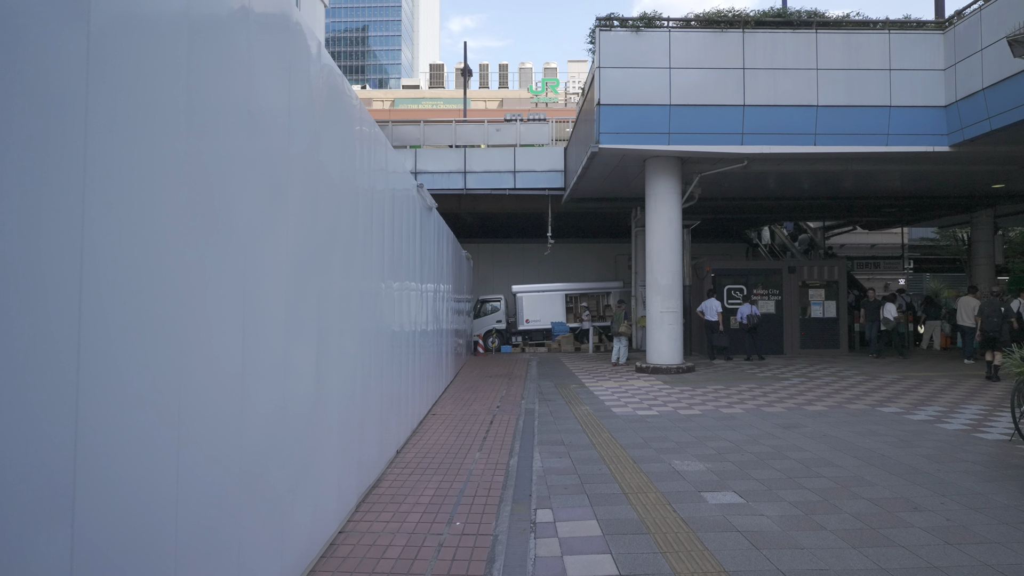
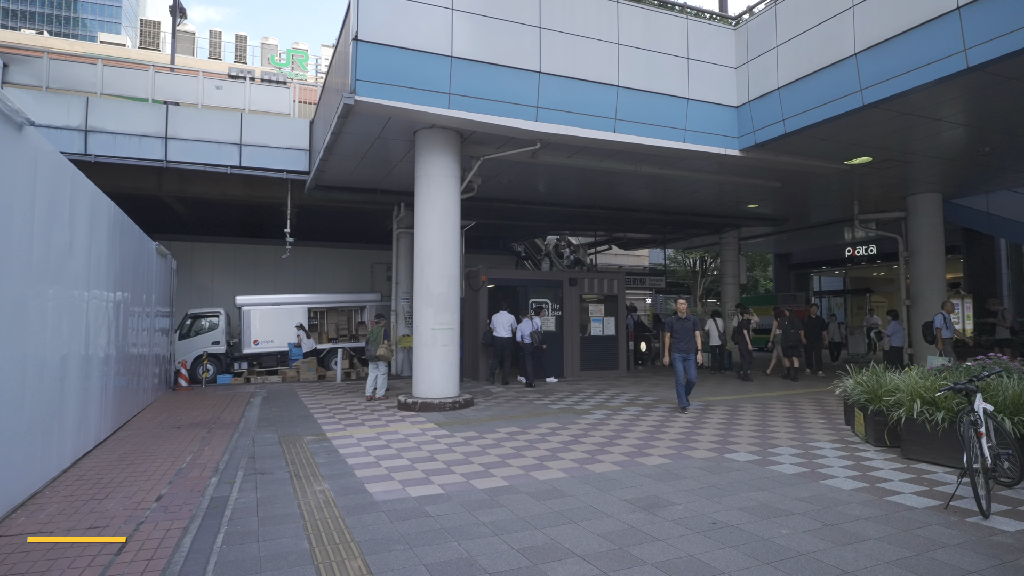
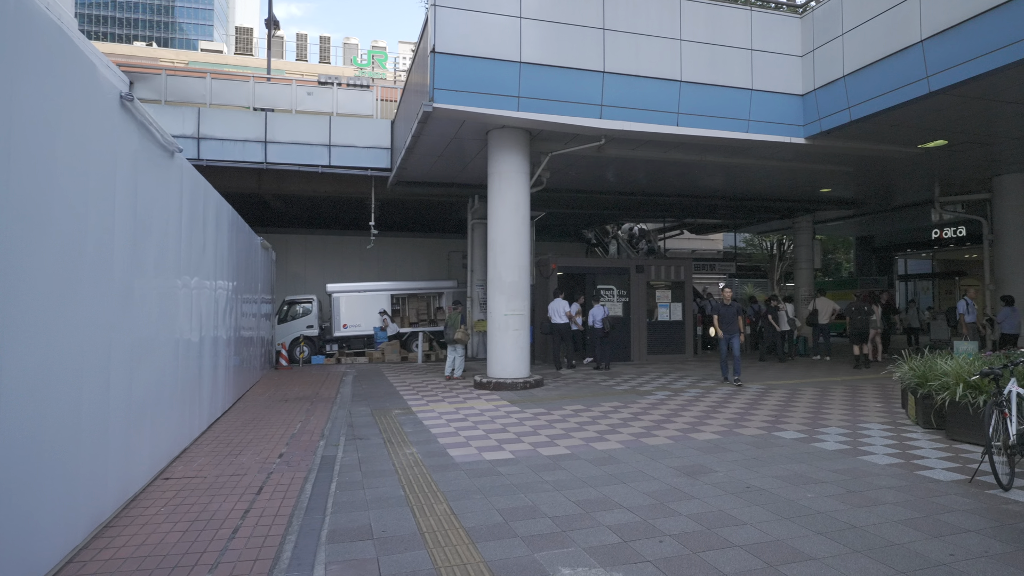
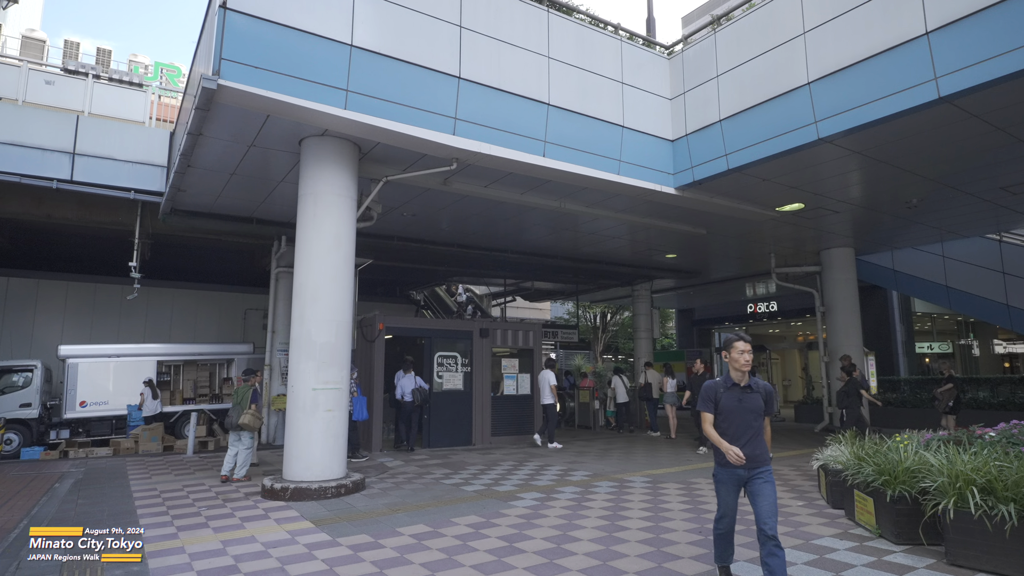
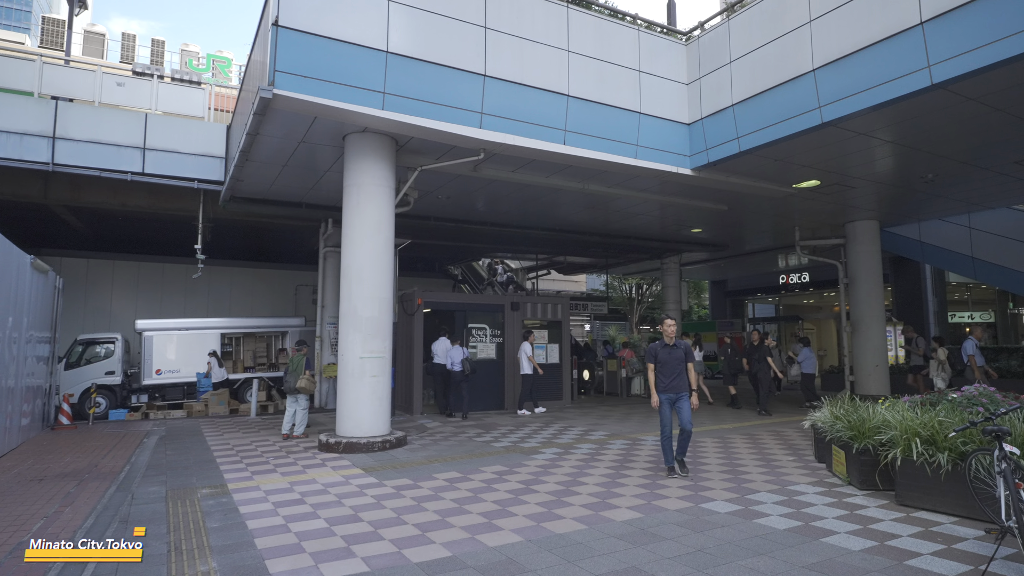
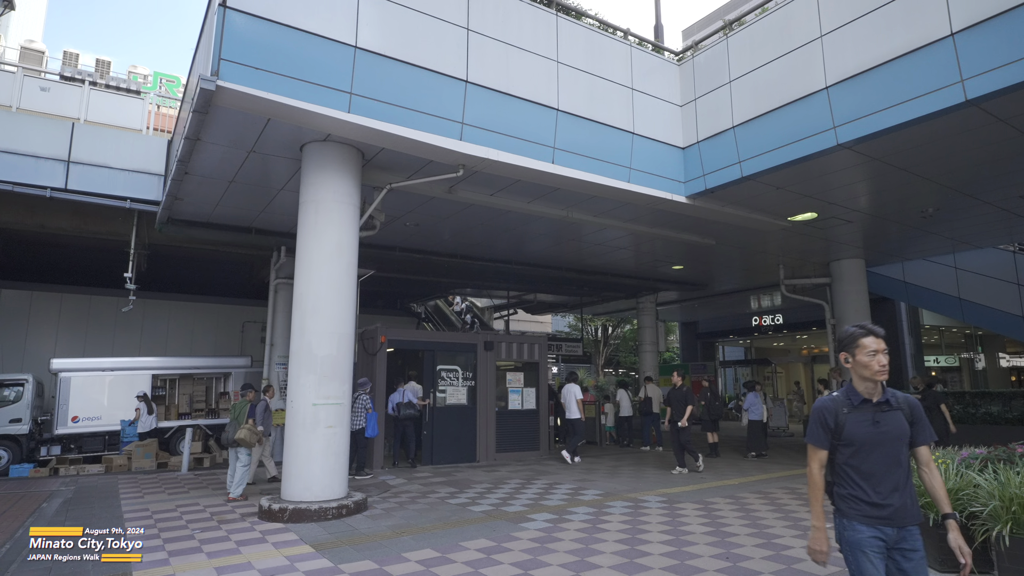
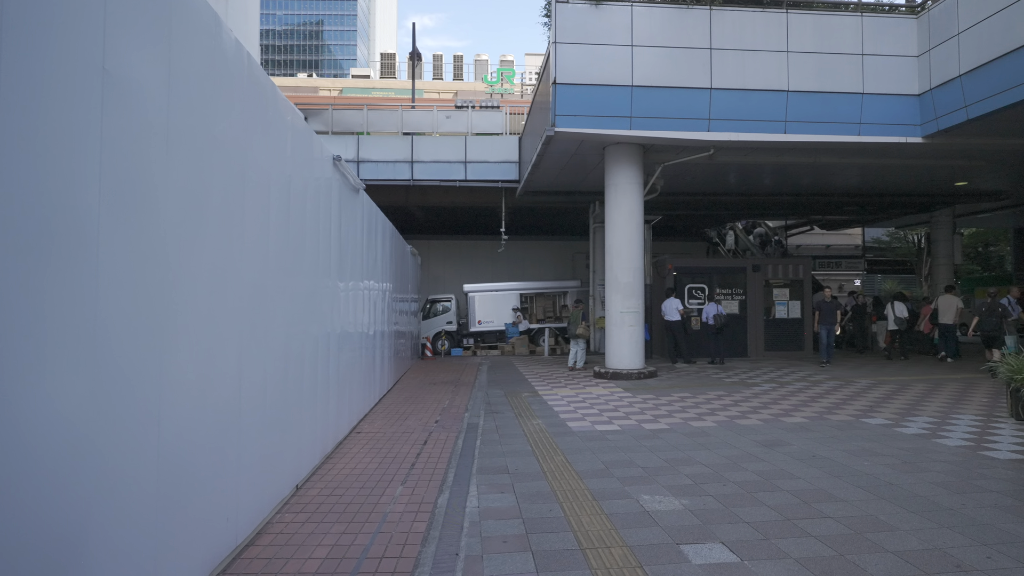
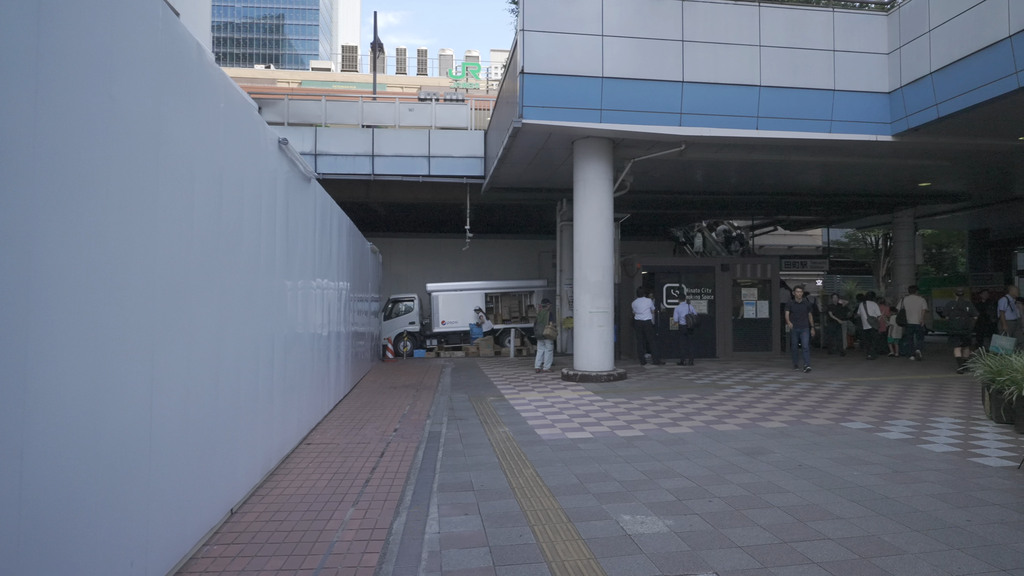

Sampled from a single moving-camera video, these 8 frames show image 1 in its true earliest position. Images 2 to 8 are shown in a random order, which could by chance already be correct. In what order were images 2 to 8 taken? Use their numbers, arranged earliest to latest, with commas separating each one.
7, 8, 3, 2, 5, 4, 6
